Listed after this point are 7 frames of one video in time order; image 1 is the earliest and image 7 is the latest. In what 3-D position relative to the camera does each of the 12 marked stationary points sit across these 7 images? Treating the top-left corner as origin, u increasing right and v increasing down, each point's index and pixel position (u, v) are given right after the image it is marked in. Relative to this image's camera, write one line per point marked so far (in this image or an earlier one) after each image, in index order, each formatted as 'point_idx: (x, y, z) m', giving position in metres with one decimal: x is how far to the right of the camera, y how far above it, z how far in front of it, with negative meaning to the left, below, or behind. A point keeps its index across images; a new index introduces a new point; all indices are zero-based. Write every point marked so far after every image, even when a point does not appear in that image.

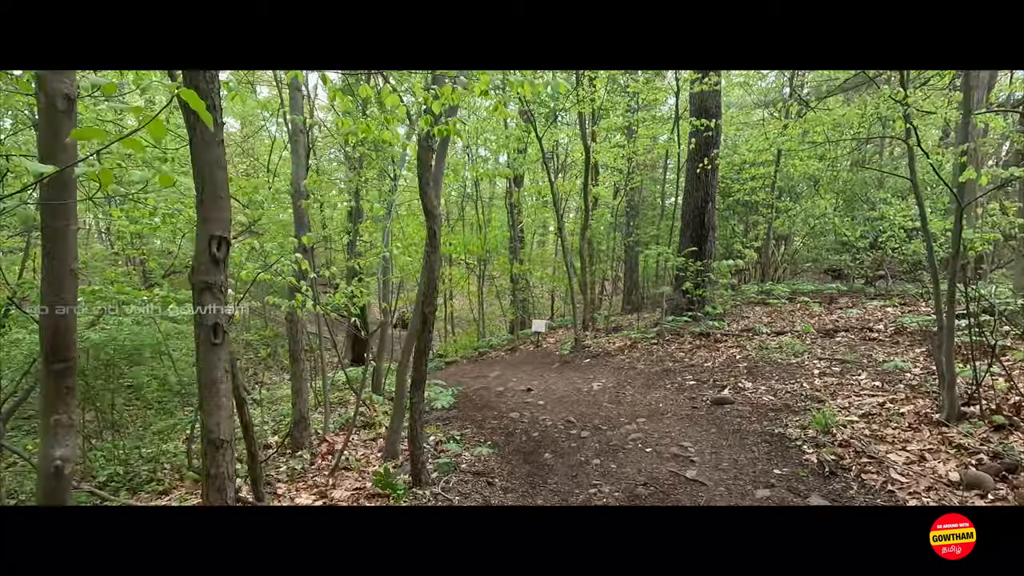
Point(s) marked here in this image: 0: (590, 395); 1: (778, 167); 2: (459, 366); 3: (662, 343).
0: (+0.5, -0.7, +3.6) m
1: (+3.5, +1.6, +6.9) m
2: (-0.7, -1.0, +6.6) m
3: (+1.3, -0.5, +4.7) m
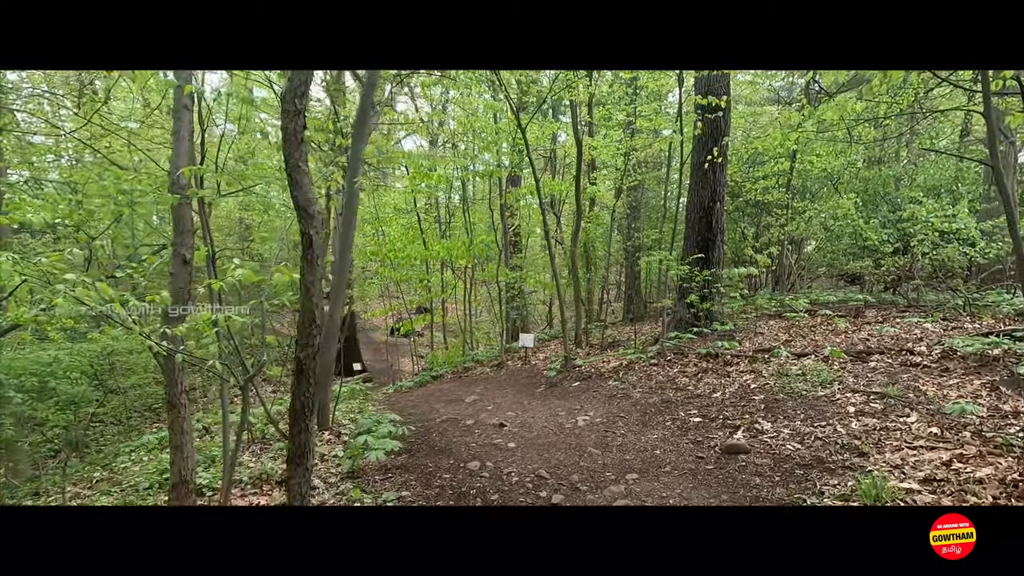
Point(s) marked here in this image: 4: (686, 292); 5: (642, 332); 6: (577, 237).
0: (+0.3, -0.8, +3.0) m
1: (+3.3, +1.5, +6.2) m
2: (-0.8, -1.1, +6.0) m
3: (+1.2, -0.6, +4.1) m
4: (+1.5, 0.0, +4.7) m
5: (+1.4, -0.5, +5.8) m
6: (+0.8, +0.6, +6.6) m
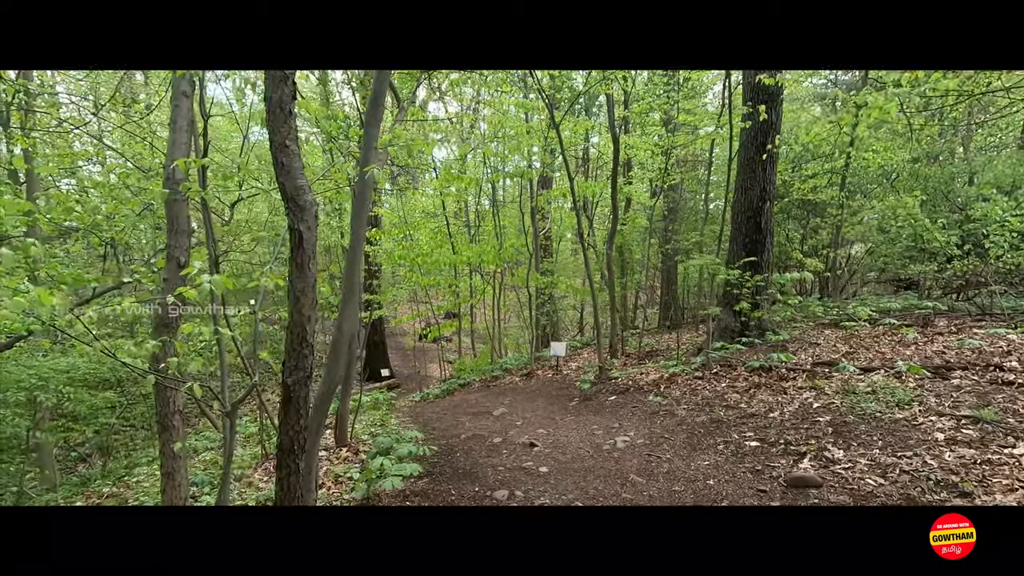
0: (+0.5, -0.9, +2.7) m
1: (+3.7, +1.4, +5.8) m
2: (-0.5, -1.2, +5.8) m
3: (+1.4, -0.6, +3.7) m
4: (+1.8, -0.1, +4.3) m
5: (+1.7, -0.5, +5.4) m
6: (+1.2, +0.6, +6.3) m
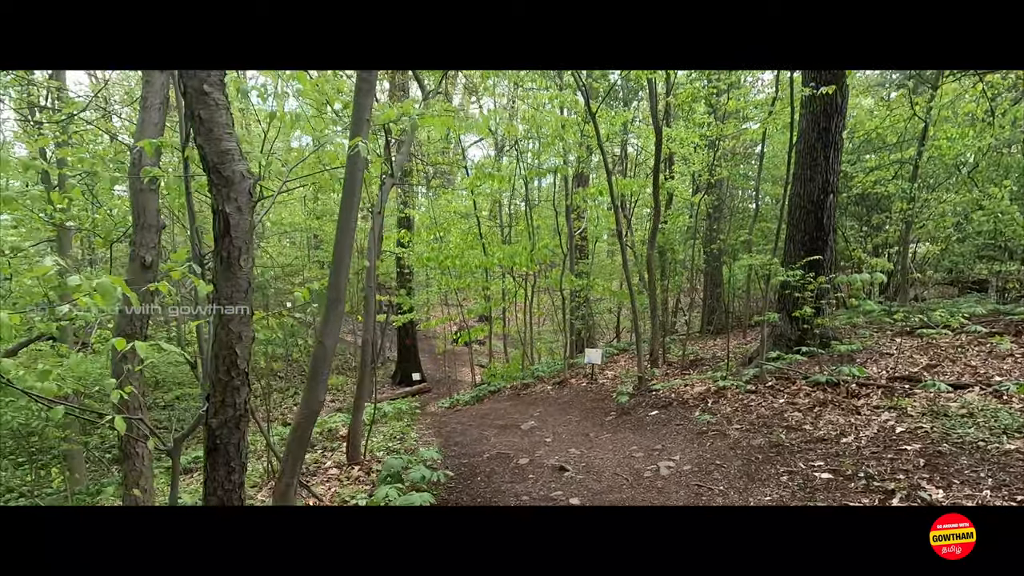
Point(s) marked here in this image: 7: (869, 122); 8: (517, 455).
0: (+0.6, -0.9, +2.3) m
1: (+4.0, +1.4, +5.2) m
2: (-0.2, -1.2, +5.5) m
3: (+1.6, -0.7, +3.3) m
4: (+2.0, -0.1, +3.8) m
5: (+2.0, -0.6, +5.0) m
6: (+1.6, +0.5, +5.9) m
7: (+3.6, +1.7, +5.3) m
8: (0.0, -0.9, +3.0) m
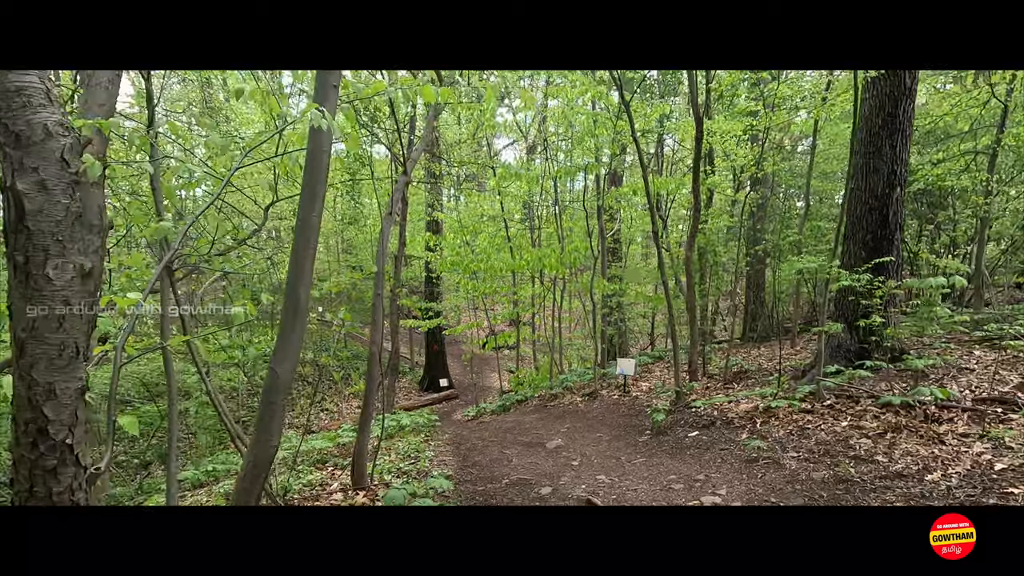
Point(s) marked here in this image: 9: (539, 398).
0: (+0.7, -0.9, +2.0) m
1: (+4.2, +1.3, +4.6) m
2: (+0.1, -1.2, +5.1) m
3: (+1.7, -0.7, +2.9) m
4: (+2.2, -0.2, +3.4) m
5: (+2.3, -0.6, +4.5) m
6: (+1.8, +0.5, +5.5) m
7: (+3.8, +1.6, +4.8) m
8: (+0.1, -1.0, +2.7) m
9: (+0.3, -1.4, +6.6) m
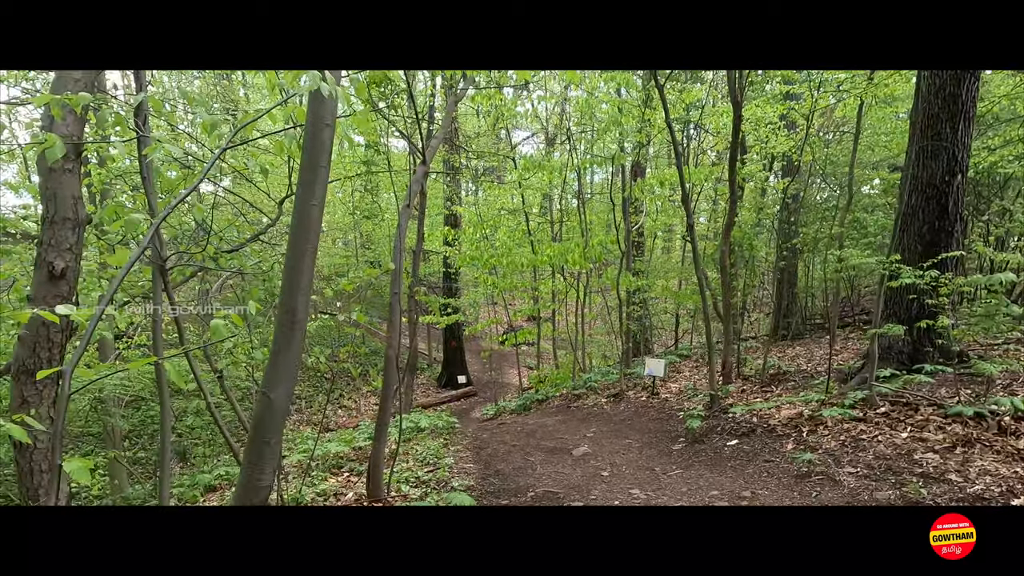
0: (+0.8, -0.9, +1.8) m
1: (+4.4, +1.3, +4.3) m
2: (+0.3, -1.2, +4.9) m
3: (+1.8, -0.7, +2.6) m
4: (+2.3, -0.1, +3.1) m
5: (+2.5, -0.6, +4.3) m
6: (+2.1, +0.5, +5.2) m
7: (+4.0, +1.7, +4.4) m
8: (+0.3, -1.0, +2.5) m
9: (+0.6, -1.3, +6.4) m
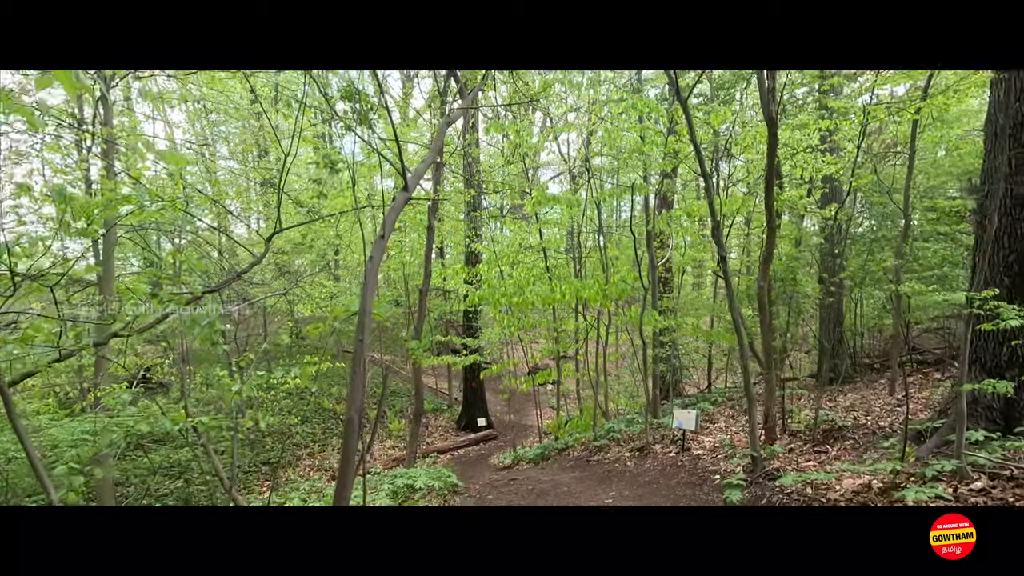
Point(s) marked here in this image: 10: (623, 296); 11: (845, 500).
0: (+0.7, -1.0, +1.2) m
1: (+4.5, +1.1, +3.7) m
2: (+0.4, -1.5, +4.4) m
3: (+1.8, -0.9, +2.0) m
4: (+2.3, -0.3, +2.6) m
5: (+2.5, -0.9, +3.6) m
6: (+2.2, +0.2, +4.7) m
7: (+4.1, +1.4, +3.9) m
8: (+0.2, -1.1, +2.0) m
9: (+0.8, -1.8, +5.8) m
10: (+1.4, -0.1, +6.7) m
11: (+1.5, -1.0, +2.4) m
